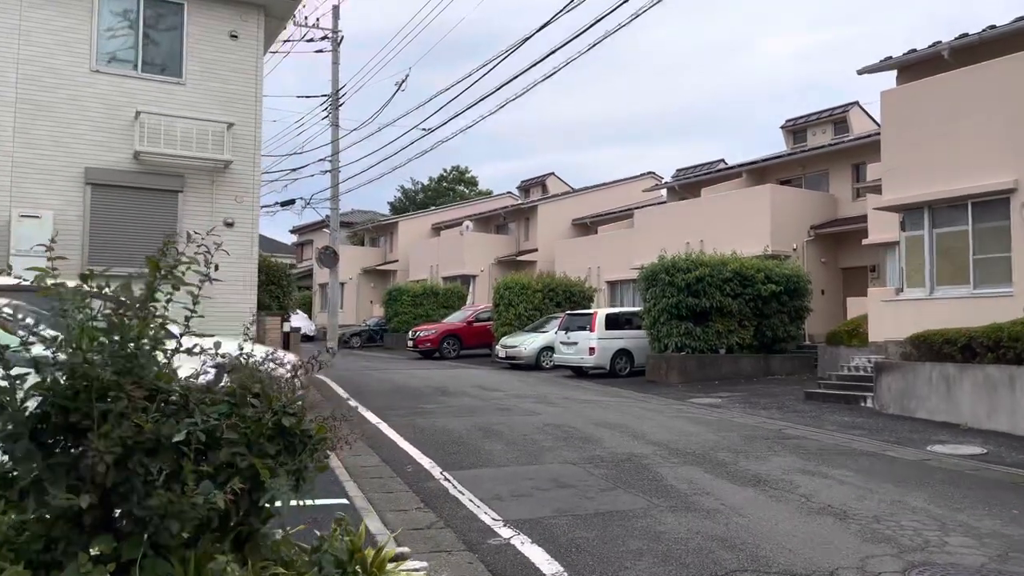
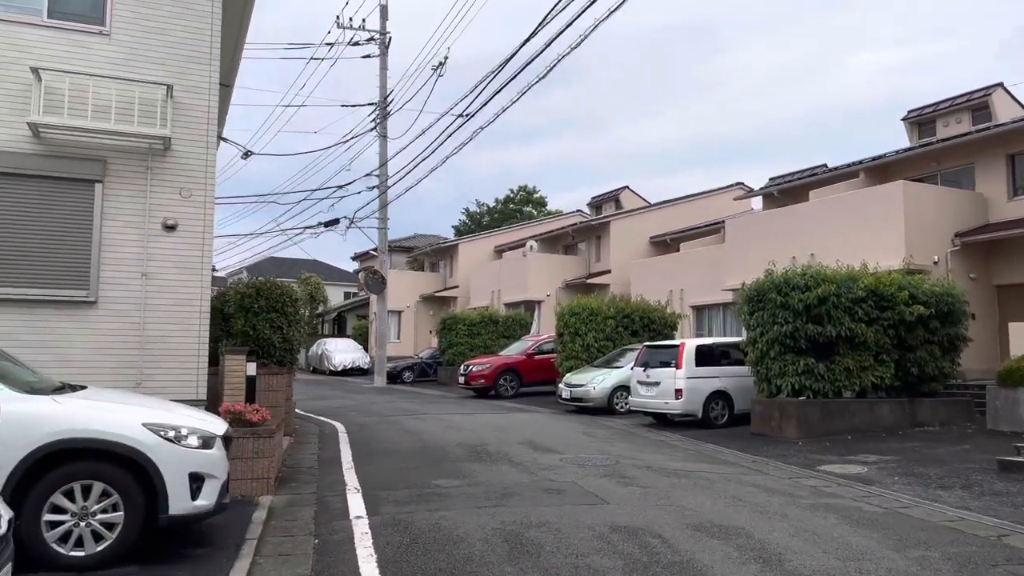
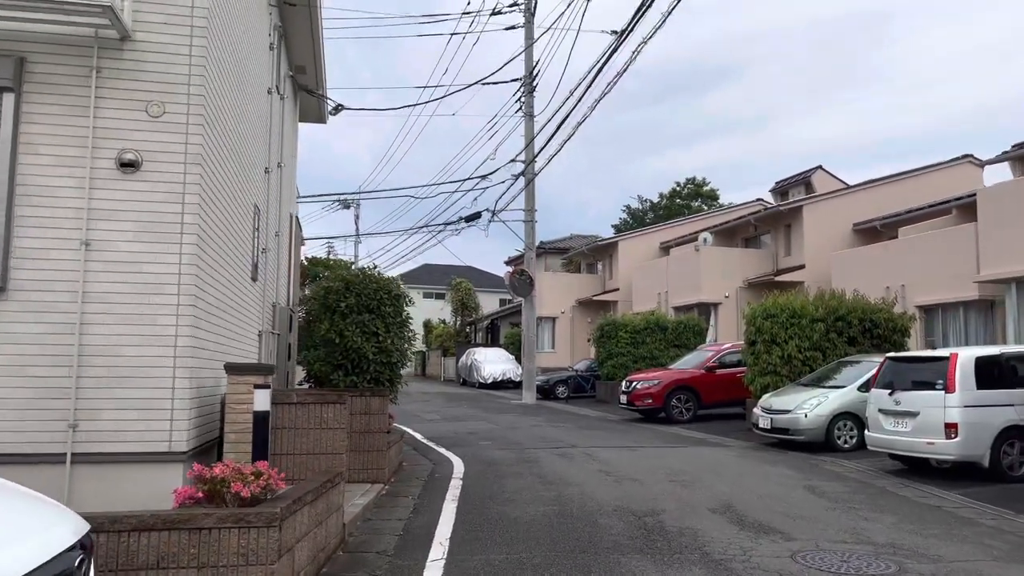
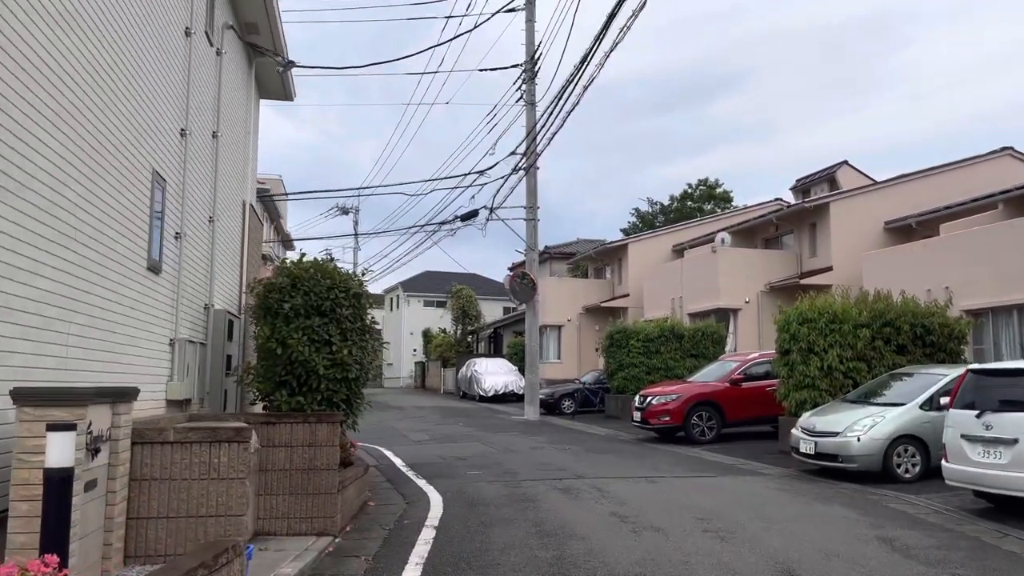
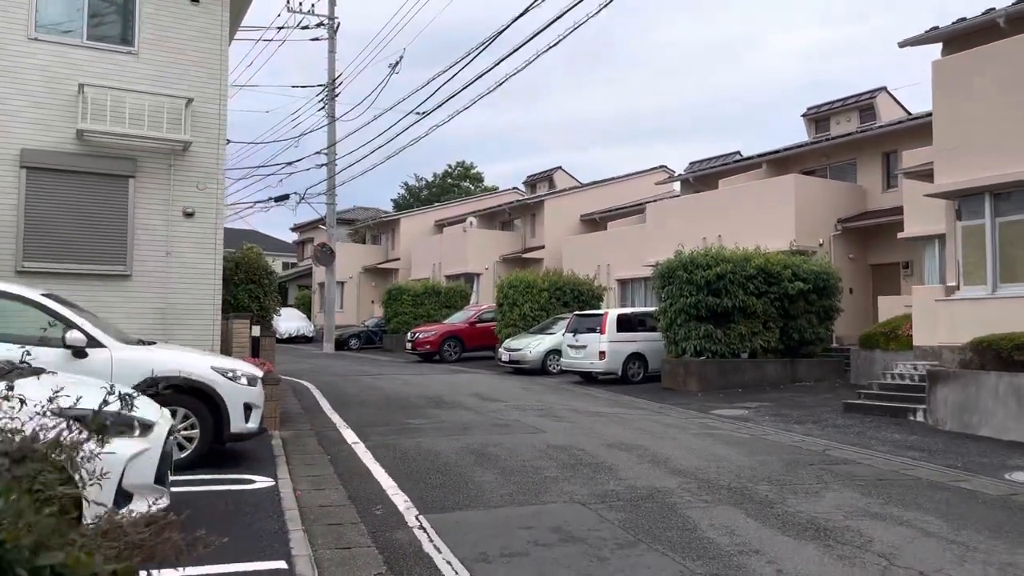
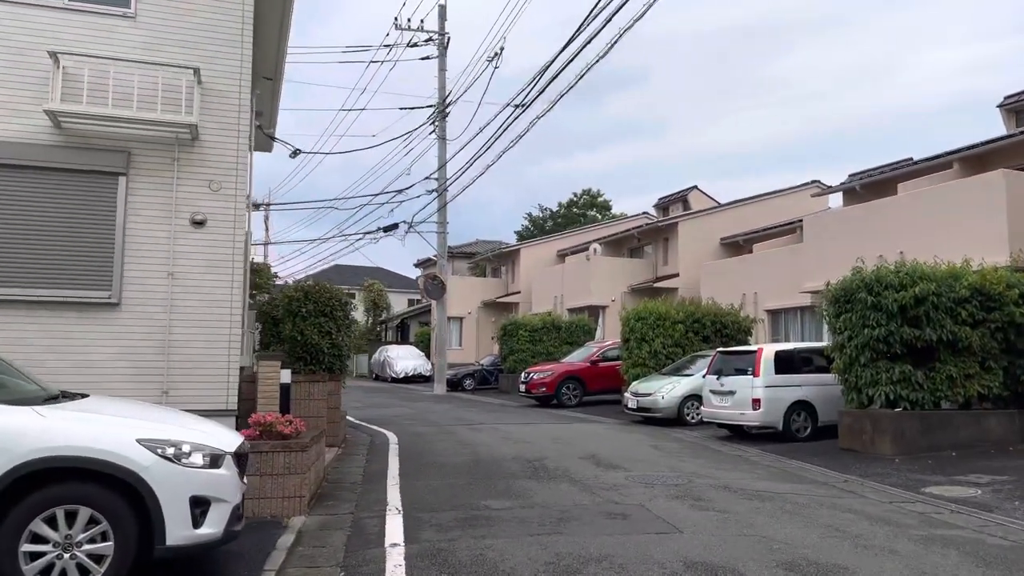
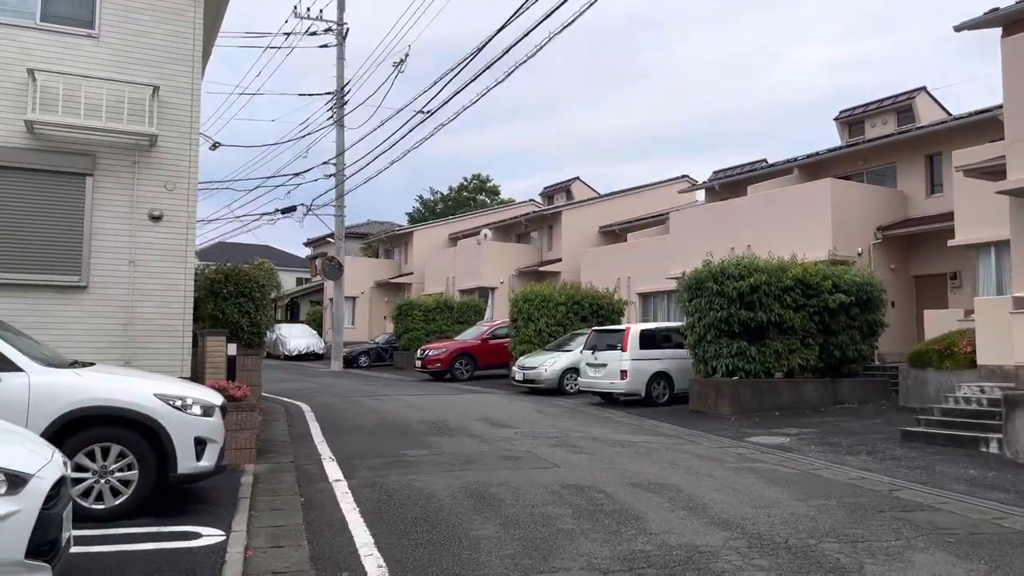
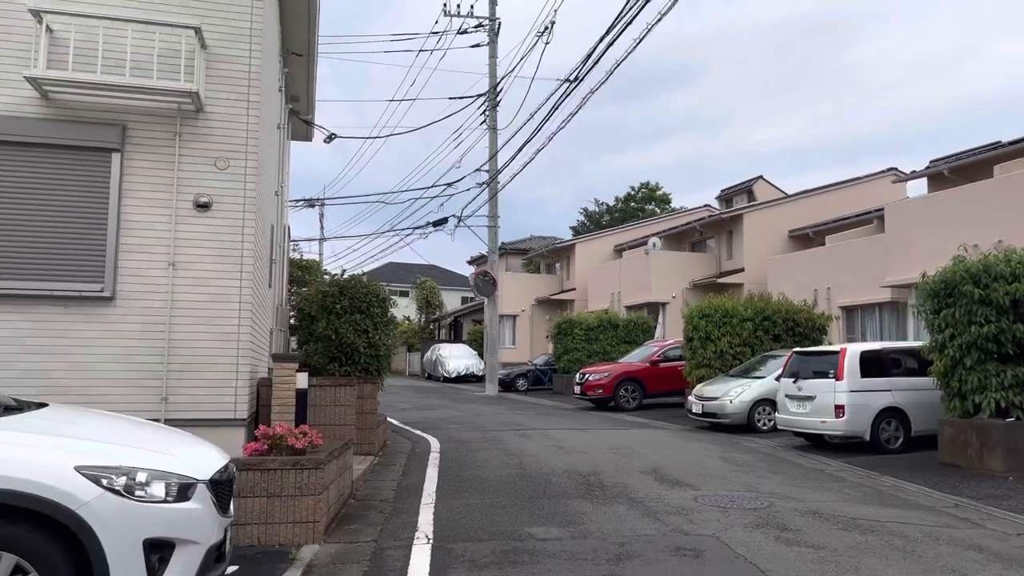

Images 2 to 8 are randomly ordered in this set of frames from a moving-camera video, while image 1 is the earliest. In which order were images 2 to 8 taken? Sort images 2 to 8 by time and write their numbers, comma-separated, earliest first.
5, 7, 2, 6, 8, 3, 4
